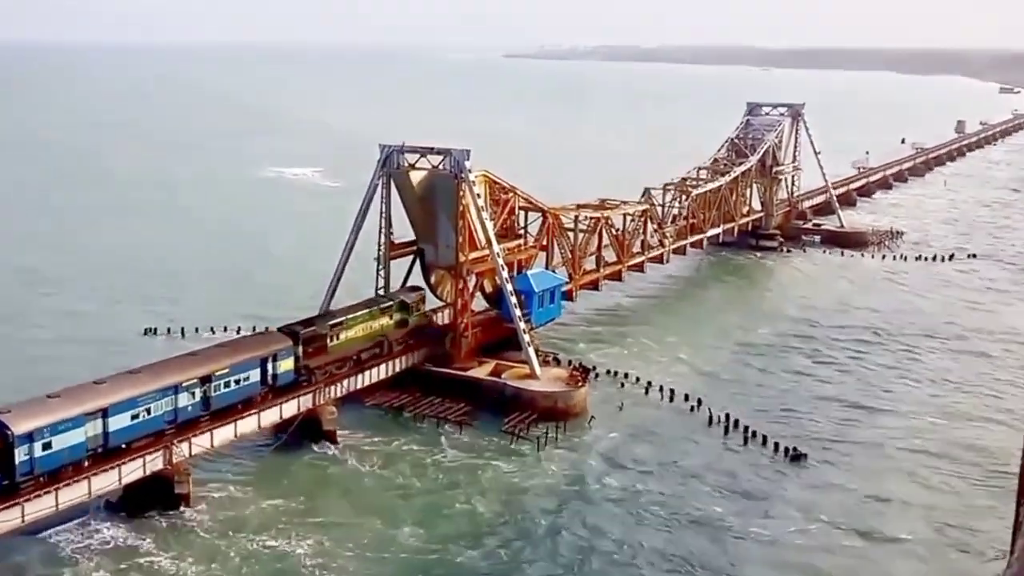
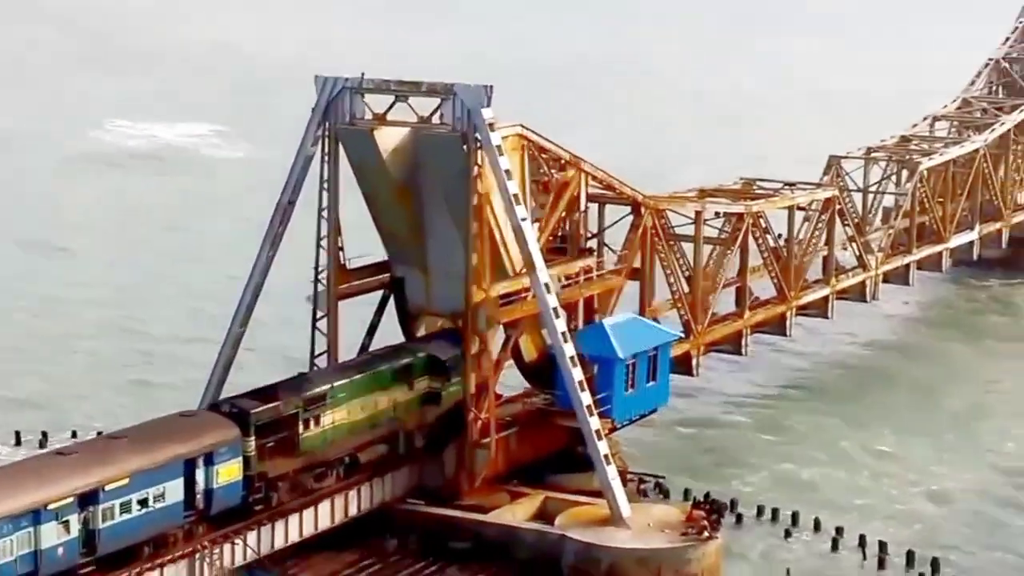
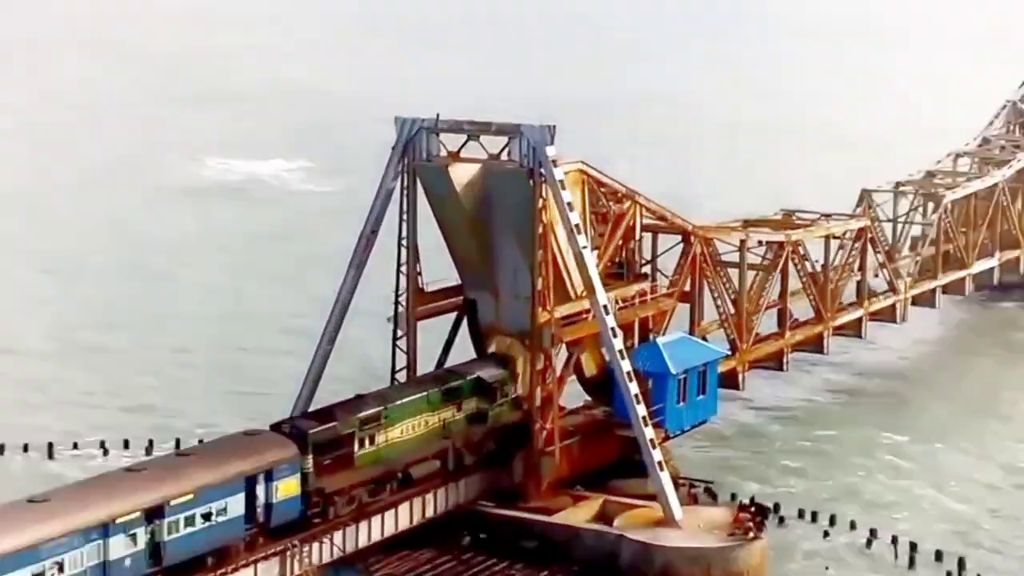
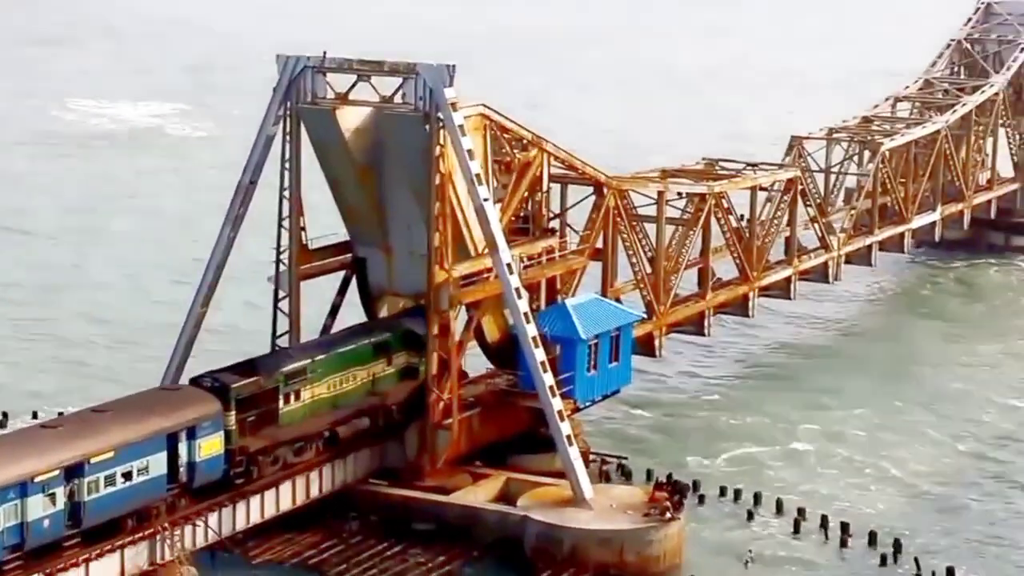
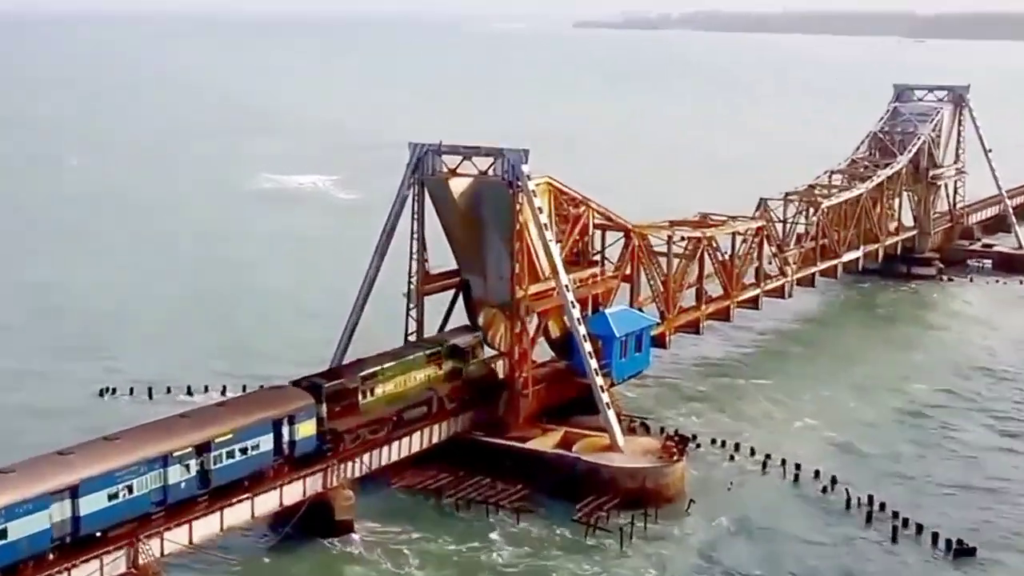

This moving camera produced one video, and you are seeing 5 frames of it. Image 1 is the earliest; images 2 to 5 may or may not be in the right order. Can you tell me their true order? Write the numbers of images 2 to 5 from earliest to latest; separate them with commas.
5, 3, 2, 4
